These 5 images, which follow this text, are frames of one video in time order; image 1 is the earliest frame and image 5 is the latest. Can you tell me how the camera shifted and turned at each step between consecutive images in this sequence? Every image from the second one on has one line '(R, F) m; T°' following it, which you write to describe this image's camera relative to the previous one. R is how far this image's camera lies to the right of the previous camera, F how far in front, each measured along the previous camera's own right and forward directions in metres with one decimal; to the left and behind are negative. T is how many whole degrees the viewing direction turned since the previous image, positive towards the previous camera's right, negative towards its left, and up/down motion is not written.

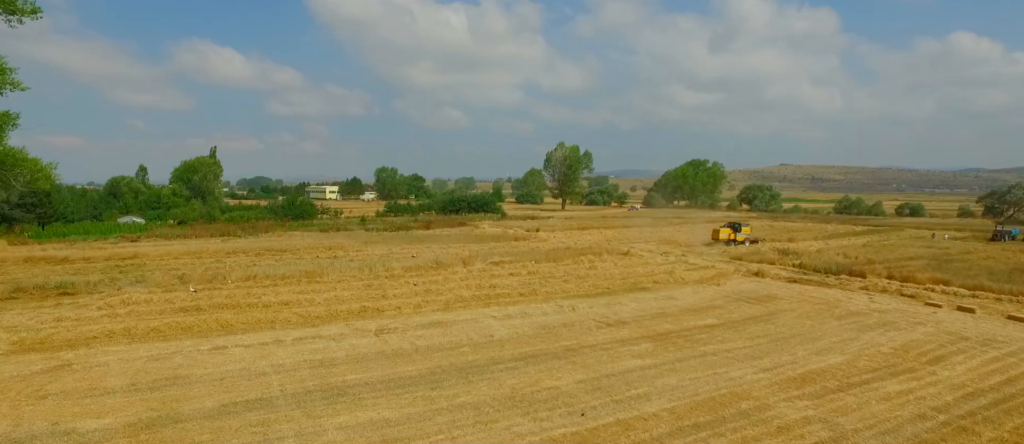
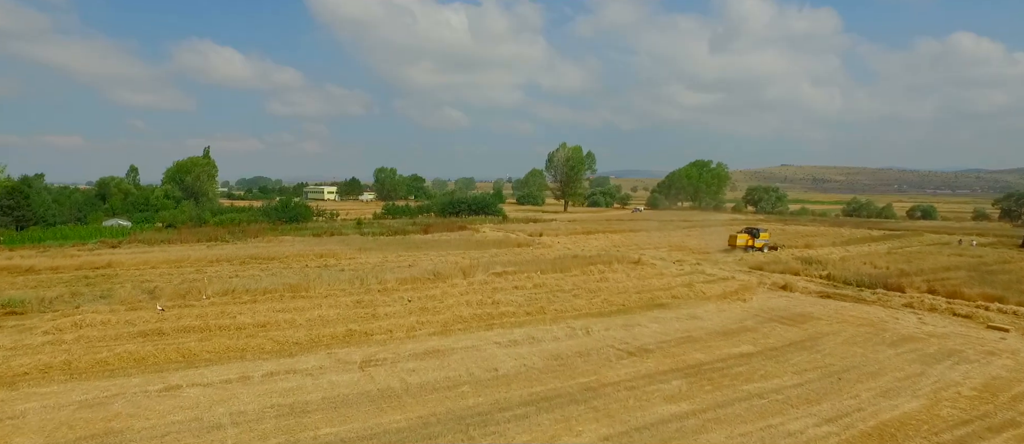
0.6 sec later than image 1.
(-0.1, +1.7) m; 0°
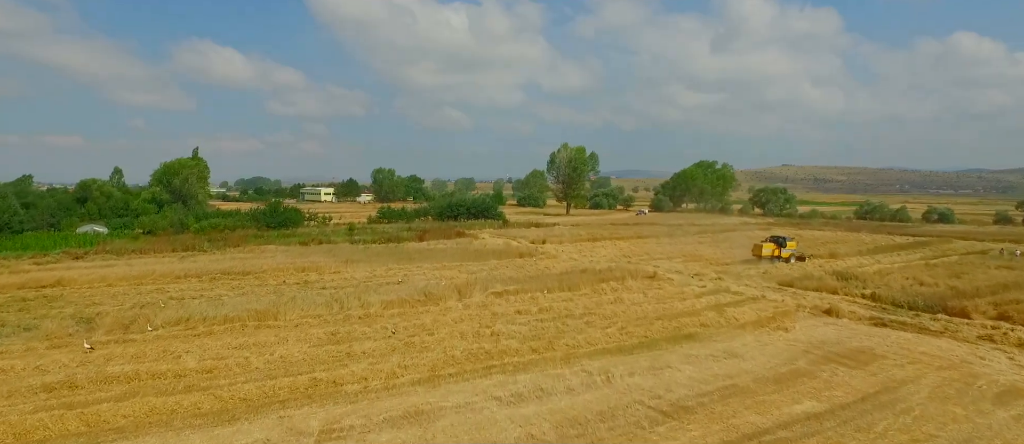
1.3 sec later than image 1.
(-0.1, +2.5) m; 0°
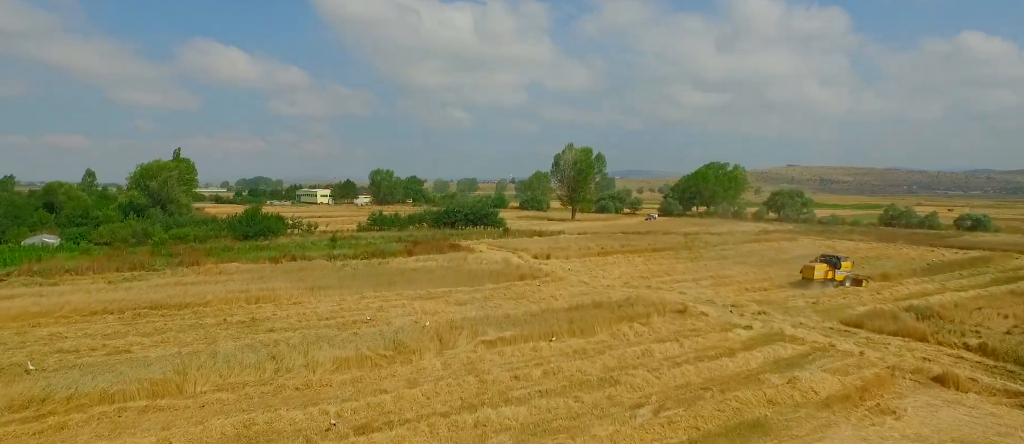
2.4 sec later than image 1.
(+0.2, +4.3) m; 0°
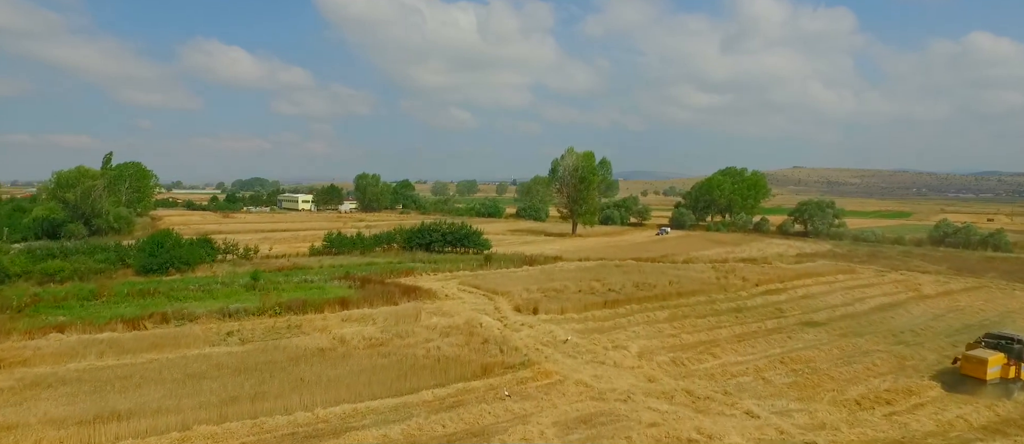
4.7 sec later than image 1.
(+1.1, +9.5) m; 0°
